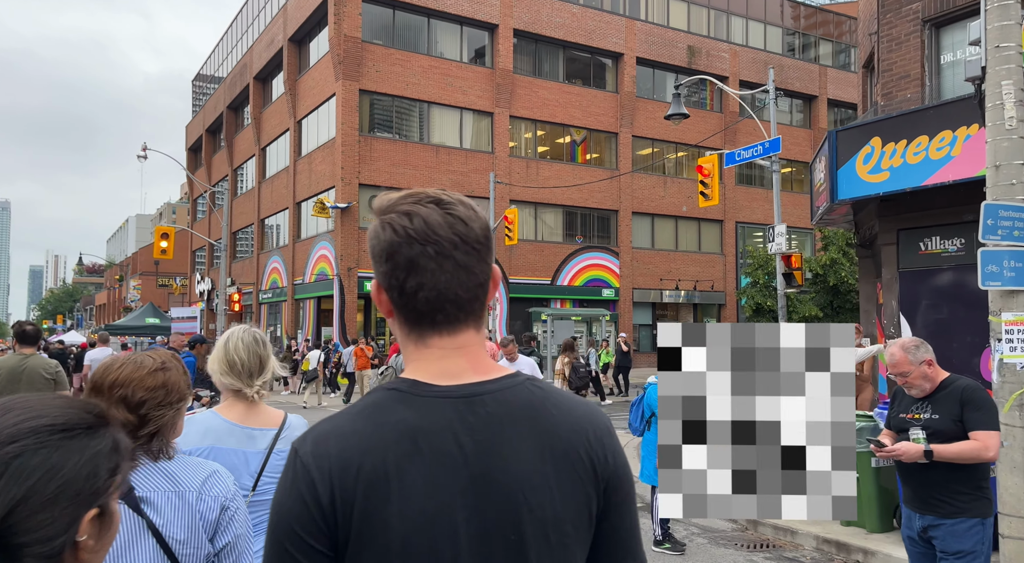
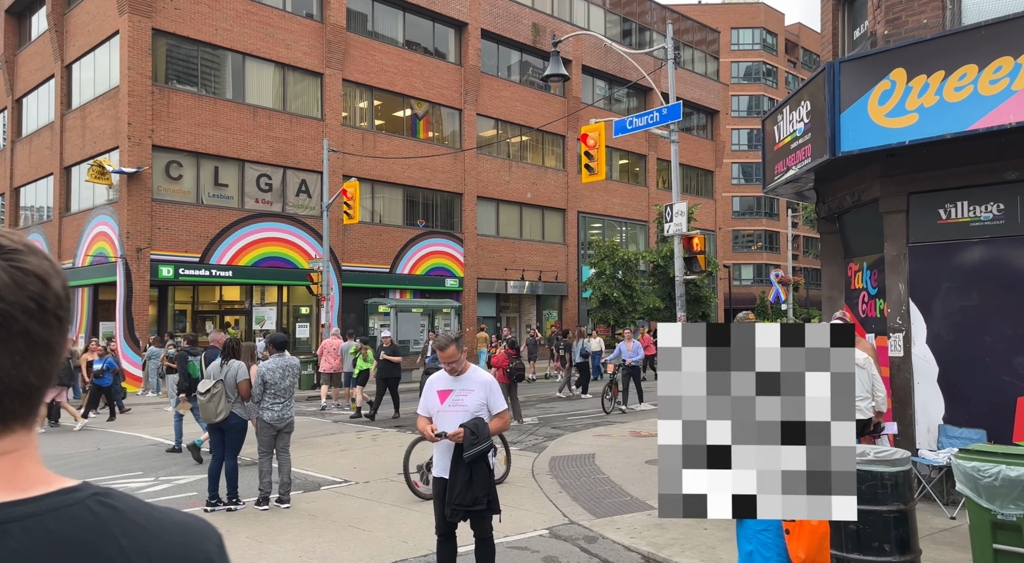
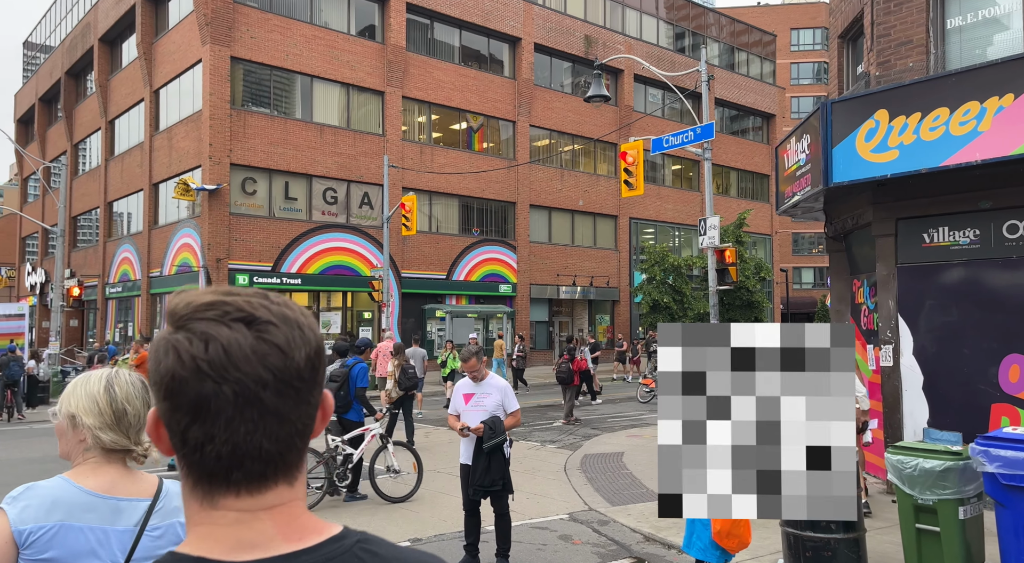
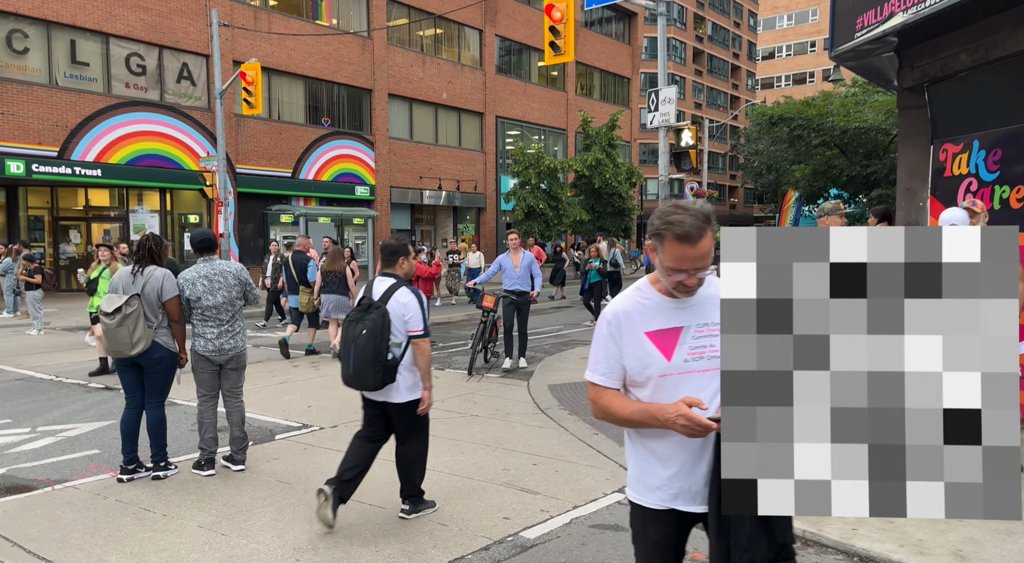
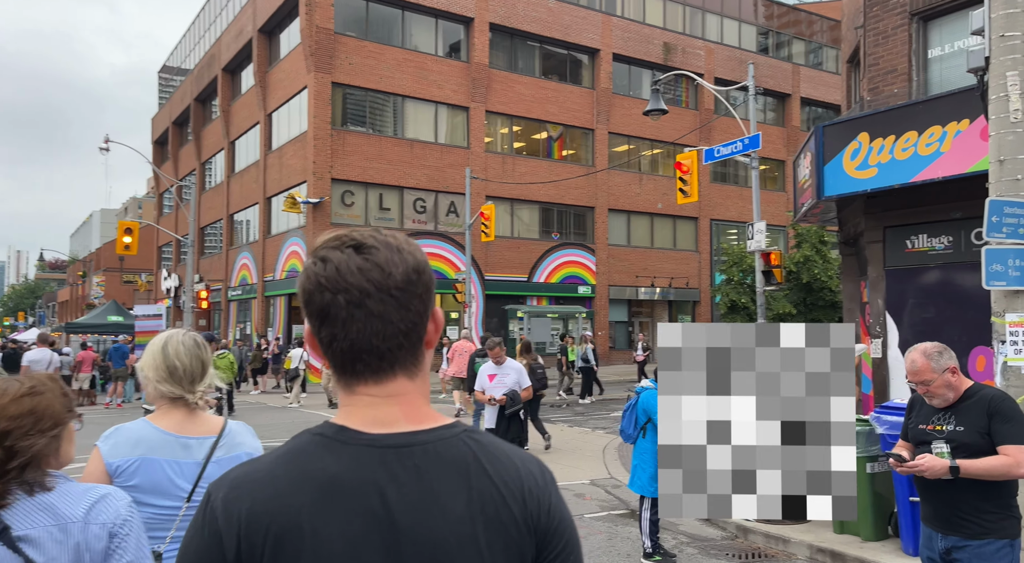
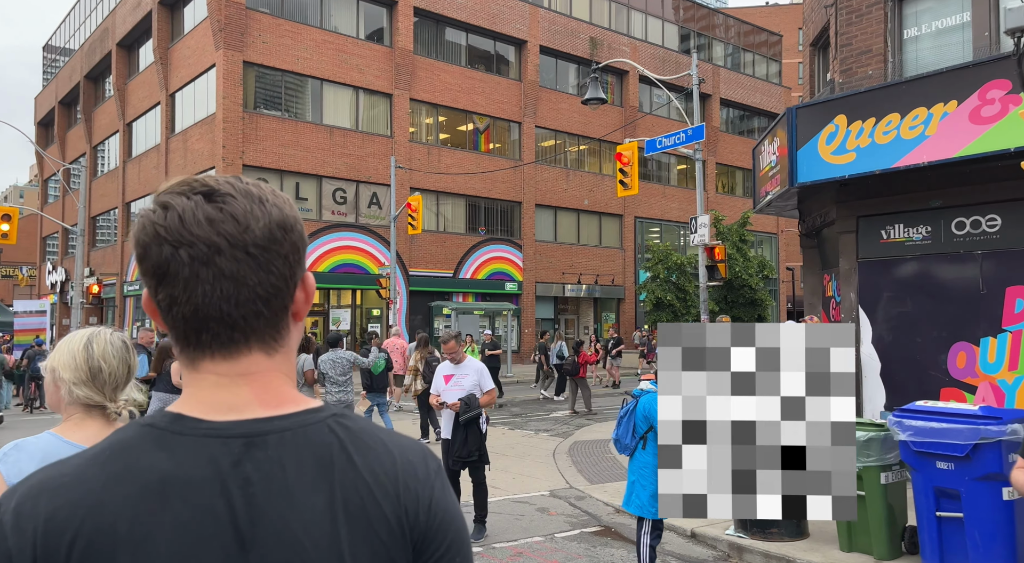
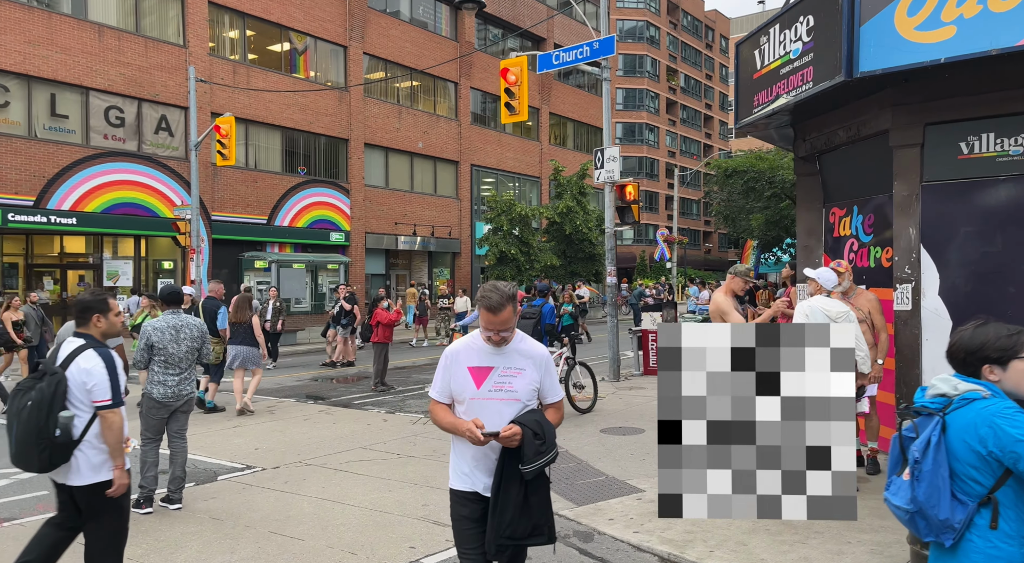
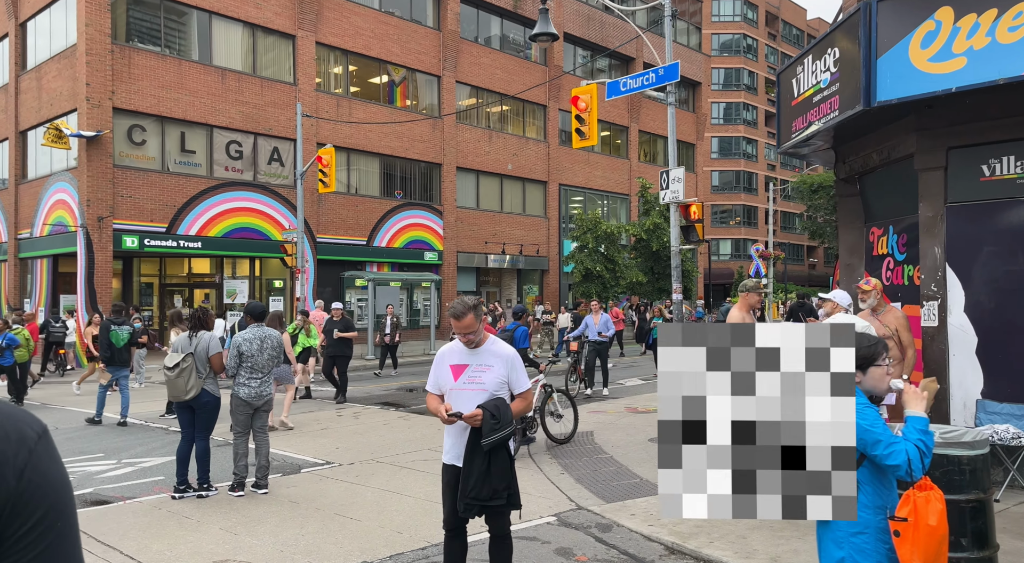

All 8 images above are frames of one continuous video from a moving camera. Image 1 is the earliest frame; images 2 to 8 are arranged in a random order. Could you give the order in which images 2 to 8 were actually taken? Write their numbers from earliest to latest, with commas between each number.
5, 6, 3, 2, 8, 7, 4
